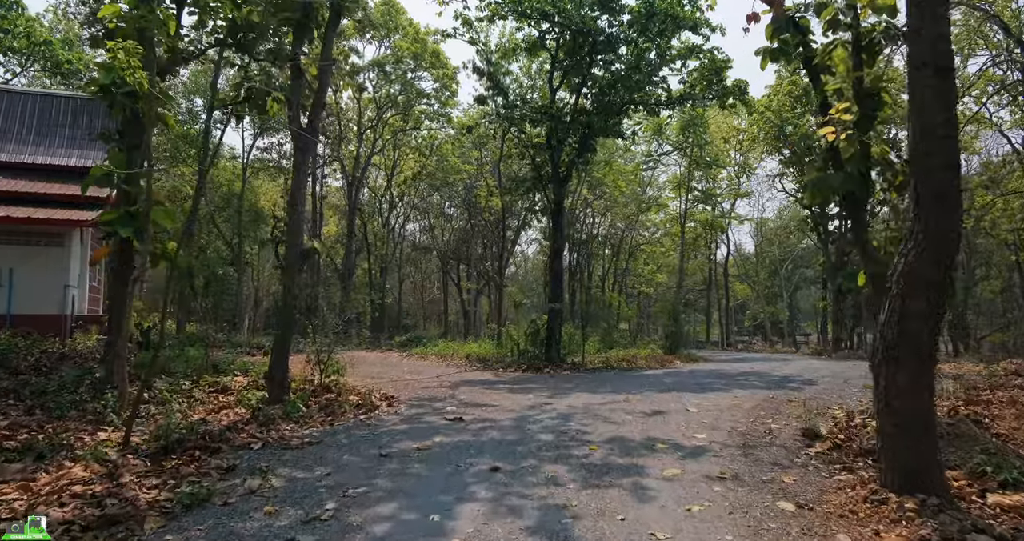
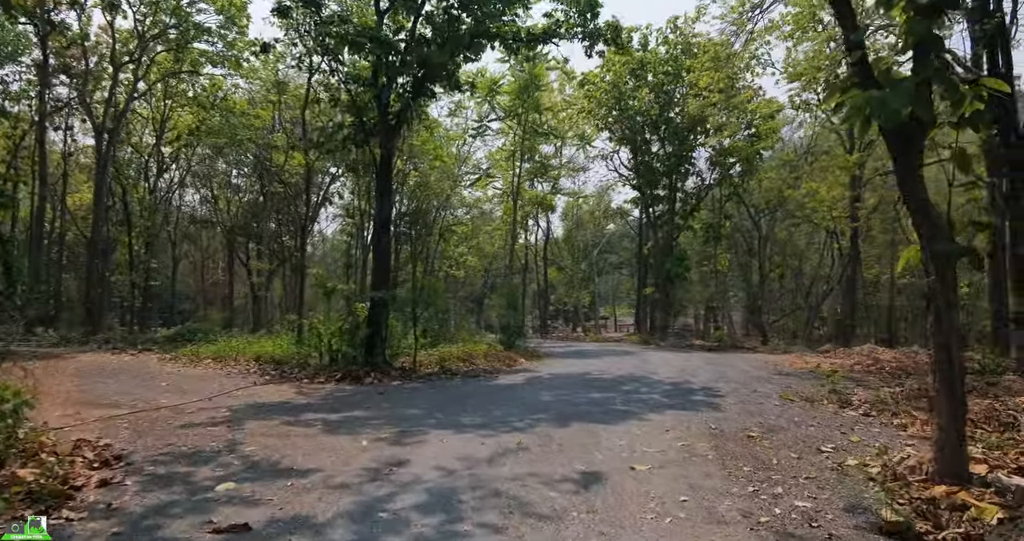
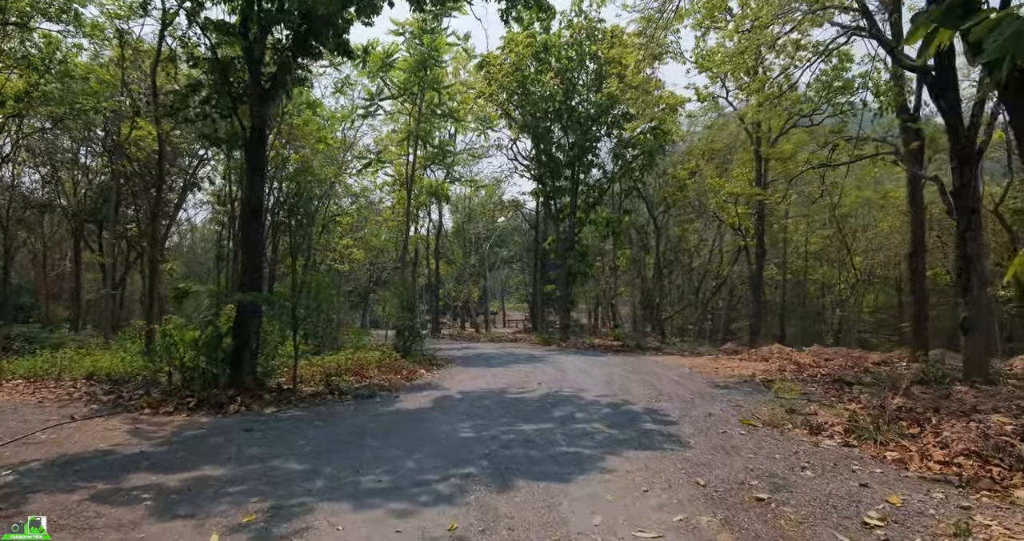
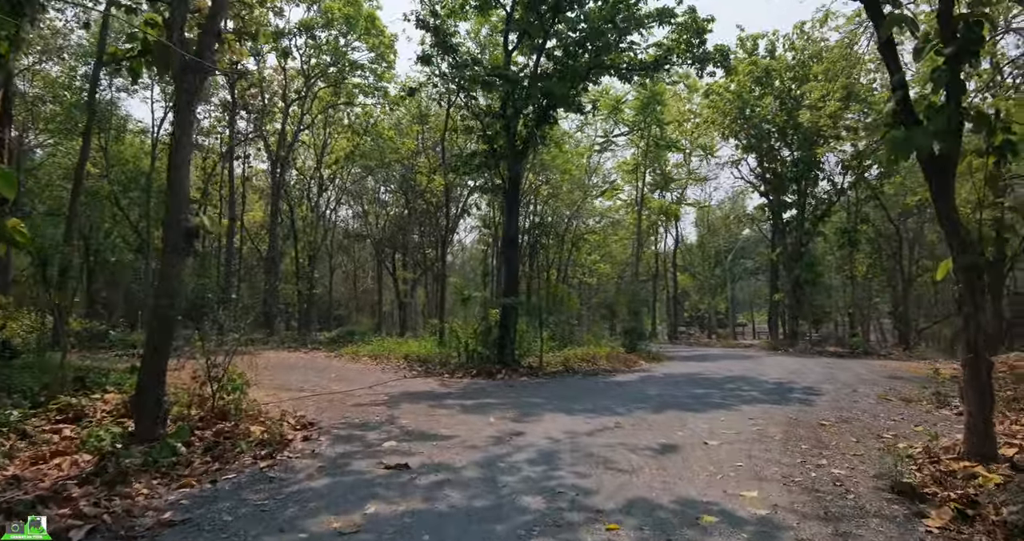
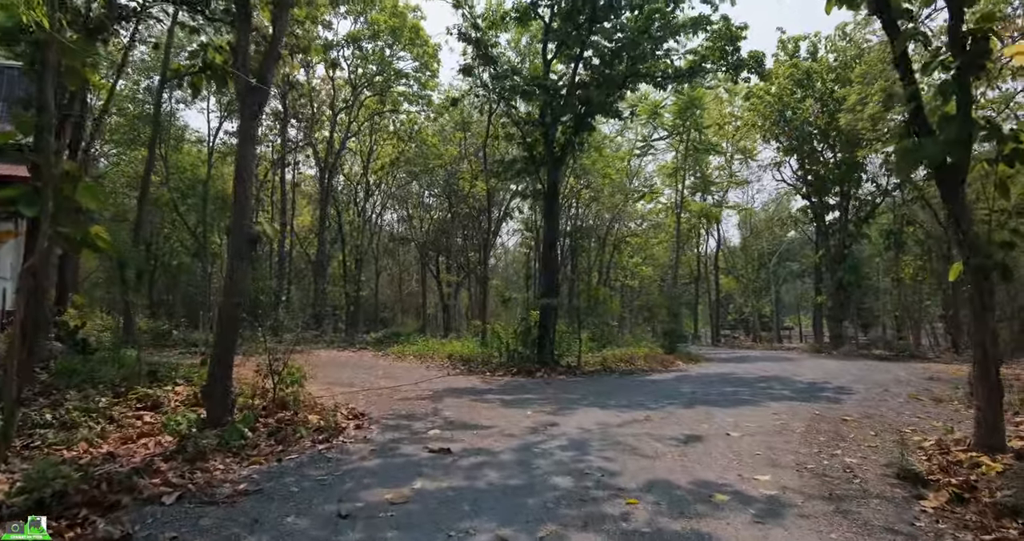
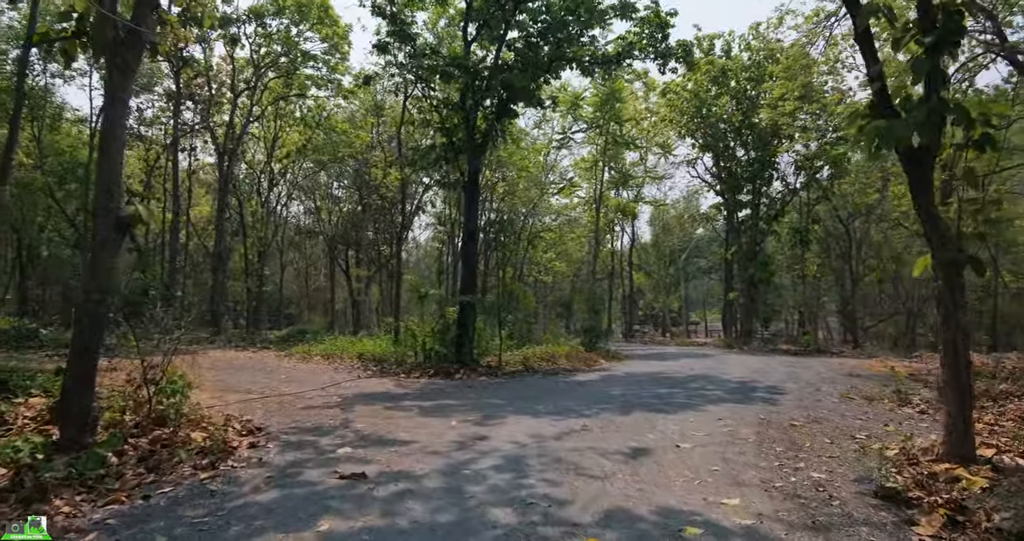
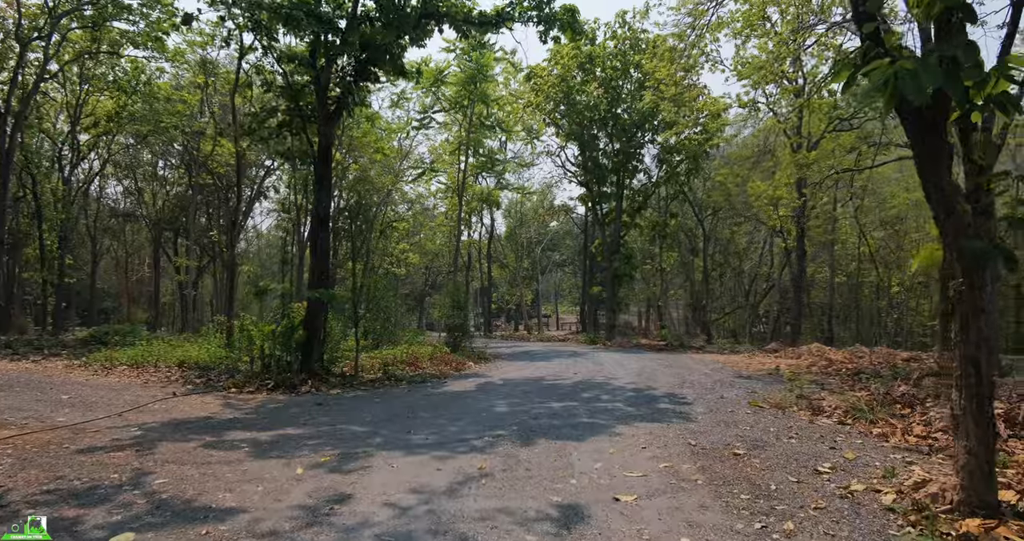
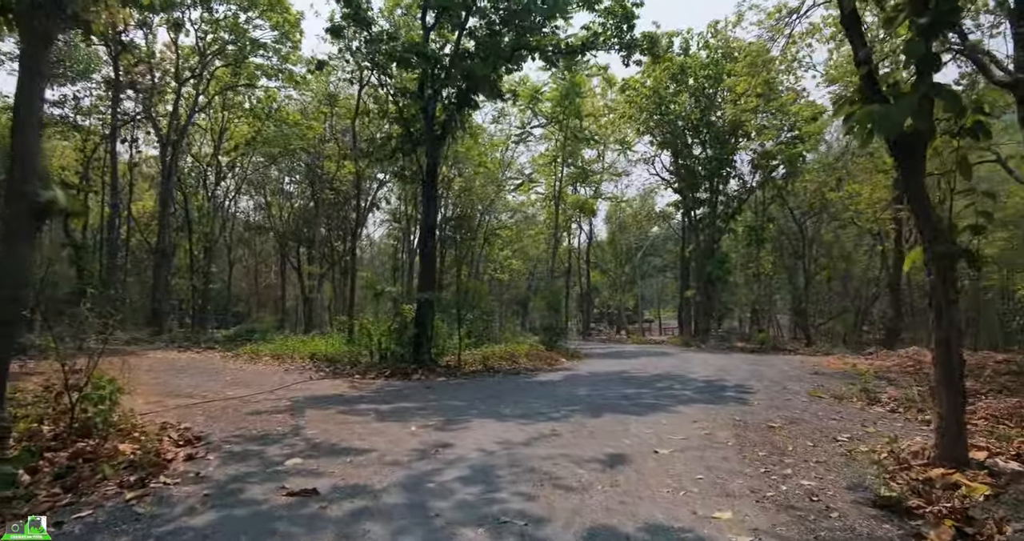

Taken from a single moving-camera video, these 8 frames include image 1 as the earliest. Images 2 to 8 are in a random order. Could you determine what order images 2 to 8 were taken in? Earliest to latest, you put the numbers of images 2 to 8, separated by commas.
5, 4, 6, 8, 2, 7, 3
